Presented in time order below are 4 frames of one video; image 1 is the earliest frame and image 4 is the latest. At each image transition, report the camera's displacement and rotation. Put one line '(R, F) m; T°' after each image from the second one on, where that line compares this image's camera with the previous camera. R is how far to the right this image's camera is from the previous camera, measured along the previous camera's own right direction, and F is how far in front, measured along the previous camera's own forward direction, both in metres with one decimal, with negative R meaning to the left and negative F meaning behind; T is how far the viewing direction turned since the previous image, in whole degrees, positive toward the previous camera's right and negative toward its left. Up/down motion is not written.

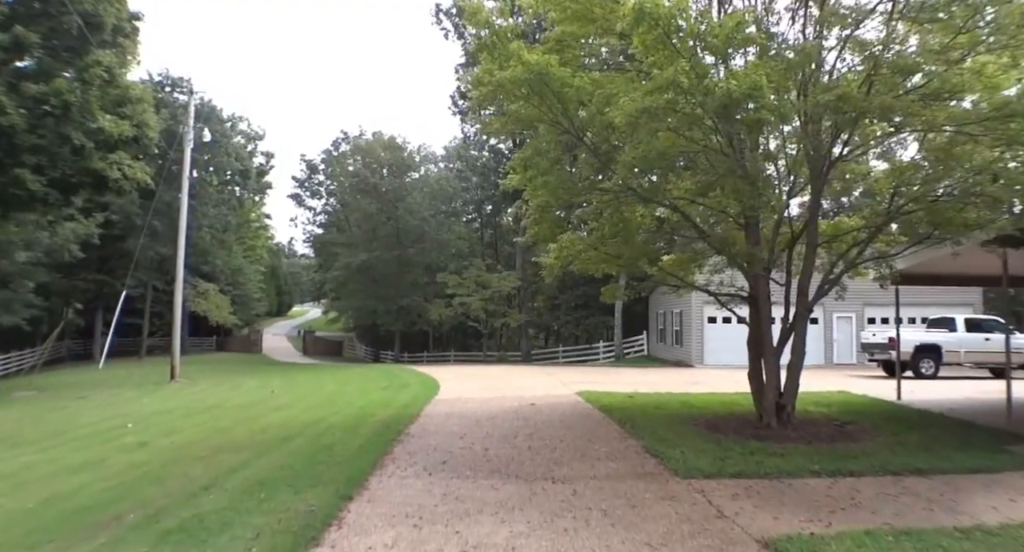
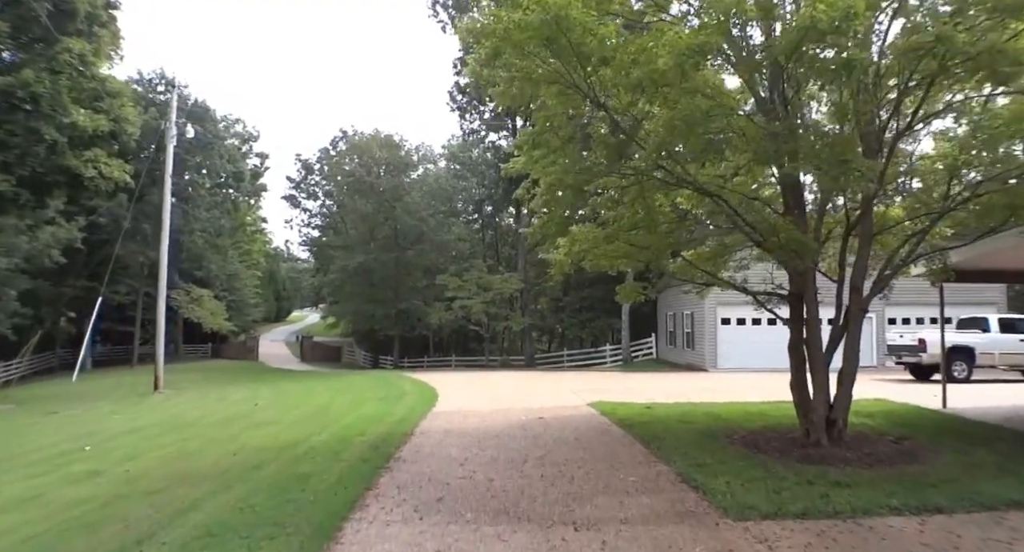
(-0.1, +1.1) m; 0°
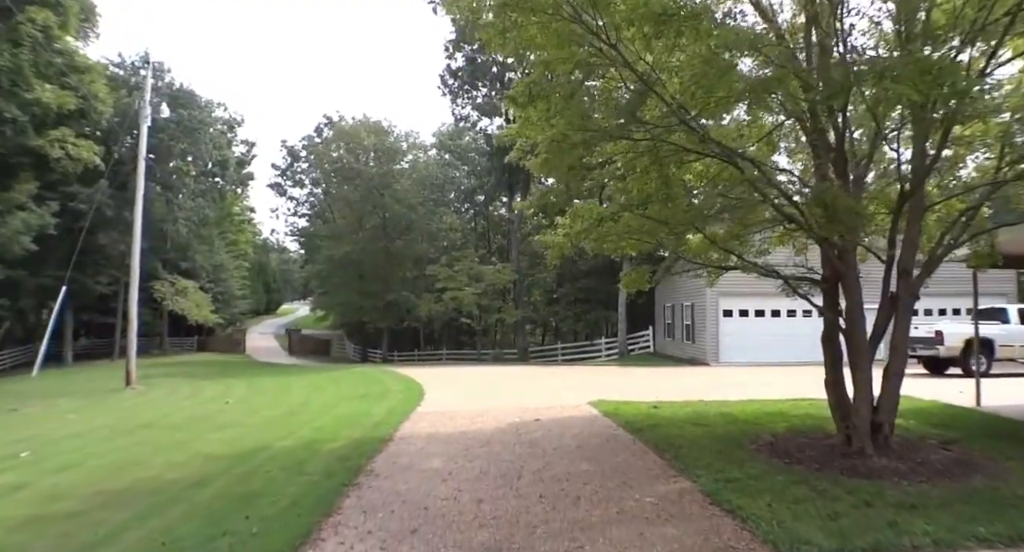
(0.0, +1.0) m; +1°
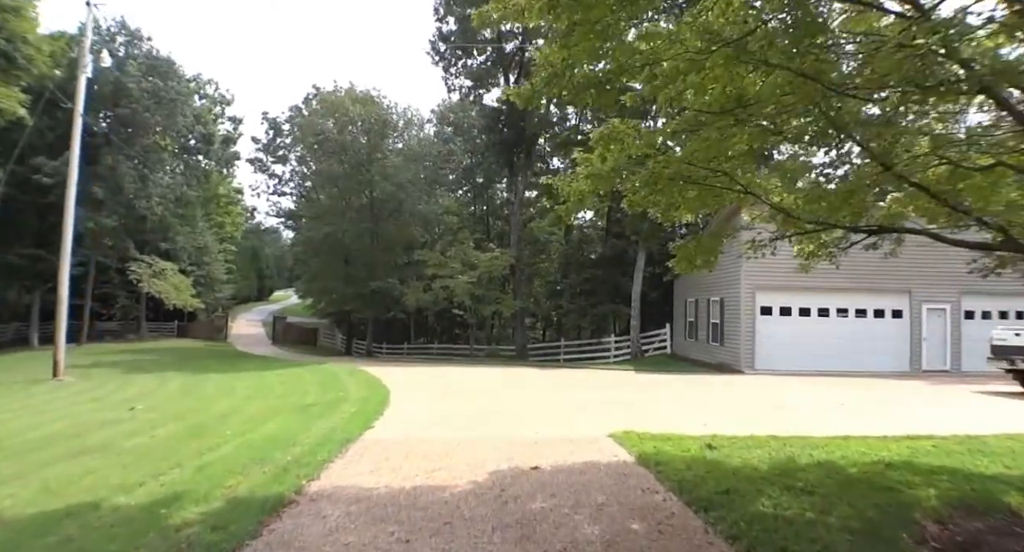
(+0.1, +2.9) m; 0°
